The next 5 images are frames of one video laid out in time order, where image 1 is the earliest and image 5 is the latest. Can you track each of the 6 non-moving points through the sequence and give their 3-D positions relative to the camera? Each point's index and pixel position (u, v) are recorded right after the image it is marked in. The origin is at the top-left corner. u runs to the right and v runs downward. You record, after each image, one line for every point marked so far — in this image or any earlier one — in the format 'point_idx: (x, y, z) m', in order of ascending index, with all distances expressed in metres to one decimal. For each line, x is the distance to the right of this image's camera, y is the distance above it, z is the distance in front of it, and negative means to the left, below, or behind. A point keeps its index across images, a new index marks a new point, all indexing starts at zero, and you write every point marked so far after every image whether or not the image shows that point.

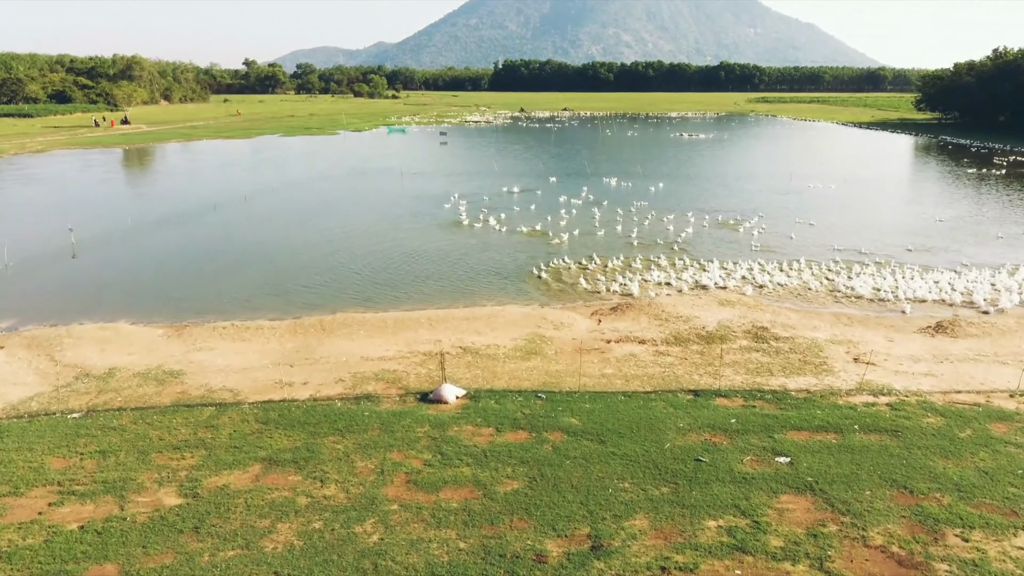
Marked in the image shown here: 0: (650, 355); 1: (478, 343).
0: (+4.0, -2.0, +19.4) m
1: (-1.0, -1.6, +19.9) m
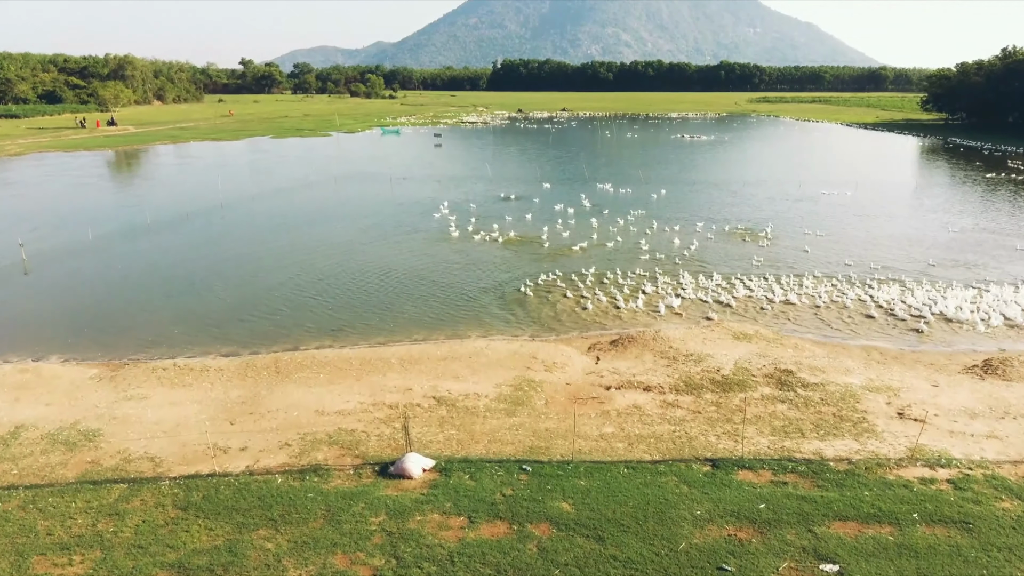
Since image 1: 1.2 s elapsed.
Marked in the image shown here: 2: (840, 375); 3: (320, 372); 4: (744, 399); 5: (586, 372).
0: (+3.6, -2.9, +16.5) m
1: (-1.5, -2.6, +17.0) m
2: (+8.8, -2.3, +17.9) m
3: (-5.3, -2.3, +18.3) m
4: (+5.8, -2.8, +16.8) m
5: (+2.1, -2.3, +18.7) m
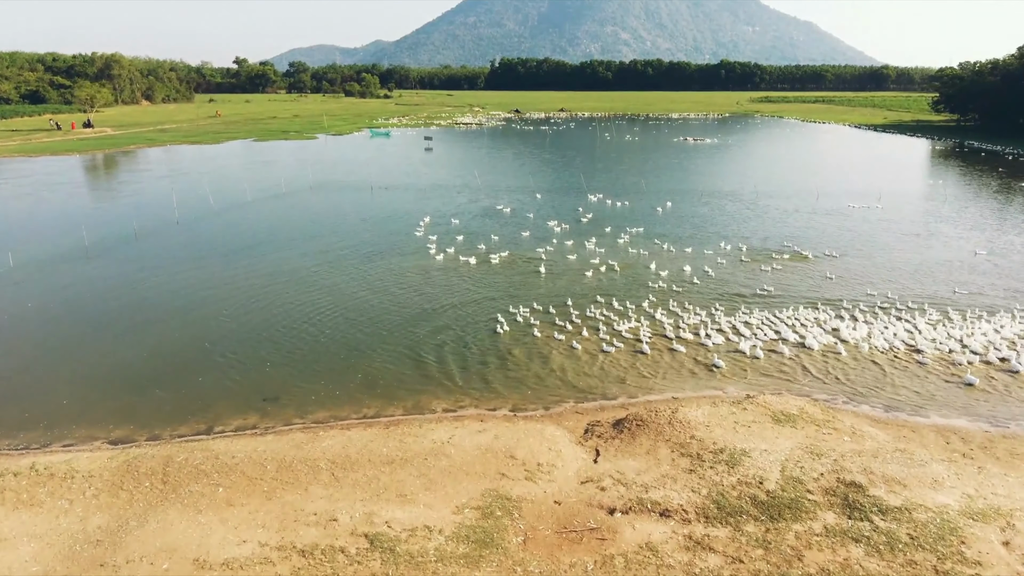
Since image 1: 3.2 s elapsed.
0: (+2.9, -4.6, +11.7) m
1: (-2.1, -4.3, +12.2) m
2: (+8.2, -4.0, +13.1) m
3: (-5.9, -3.9, +13.5) m
4: (+5.2, -4.4, +12.0) m
5: (+1.4, -4.0, +13.9) m
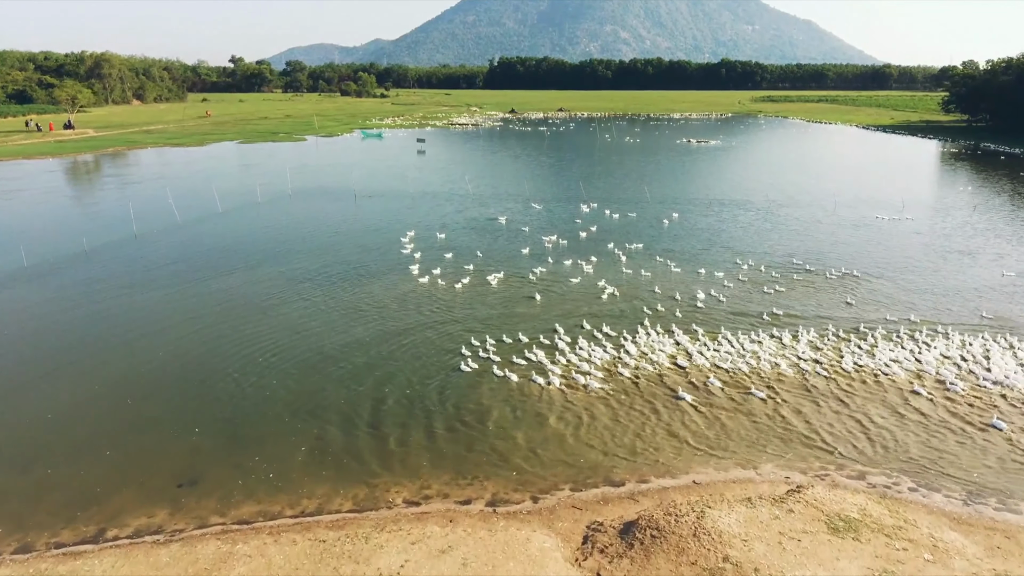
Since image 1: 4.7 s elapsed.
0: (+2.5, -5.8, +7.9) m
1: (-2.5, -5.5, +8.4) m
2: (+7.7, -5.2, +9.4) m
3: (-6.4, -5.2, +9.7) m
4: (+4.8, -5.7, +8.2) m
5: (+1.0, -5.2, +10.1) m
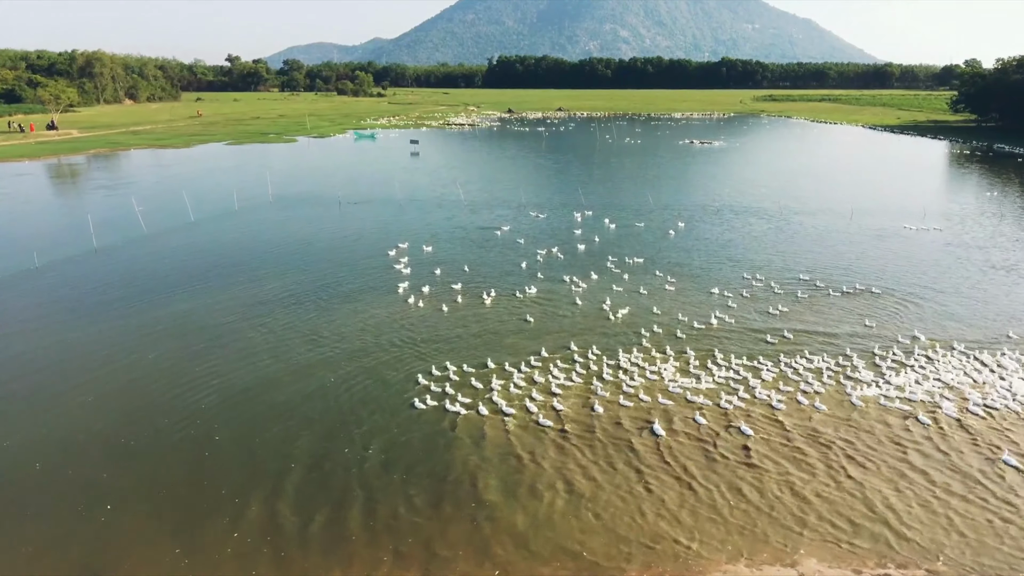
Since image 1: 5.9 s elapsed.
0: (+2.2, -6.8, +4.9) m
1: (-2.9, -6.5, +5.4) m
2: (+7.4, -6.2, +6.3) m
3: (-6.7, -6.2, +6.7) m
4: (+4.4, -6.7, +5.2) m
5: (+0.6, -6.2, +7.1) m
